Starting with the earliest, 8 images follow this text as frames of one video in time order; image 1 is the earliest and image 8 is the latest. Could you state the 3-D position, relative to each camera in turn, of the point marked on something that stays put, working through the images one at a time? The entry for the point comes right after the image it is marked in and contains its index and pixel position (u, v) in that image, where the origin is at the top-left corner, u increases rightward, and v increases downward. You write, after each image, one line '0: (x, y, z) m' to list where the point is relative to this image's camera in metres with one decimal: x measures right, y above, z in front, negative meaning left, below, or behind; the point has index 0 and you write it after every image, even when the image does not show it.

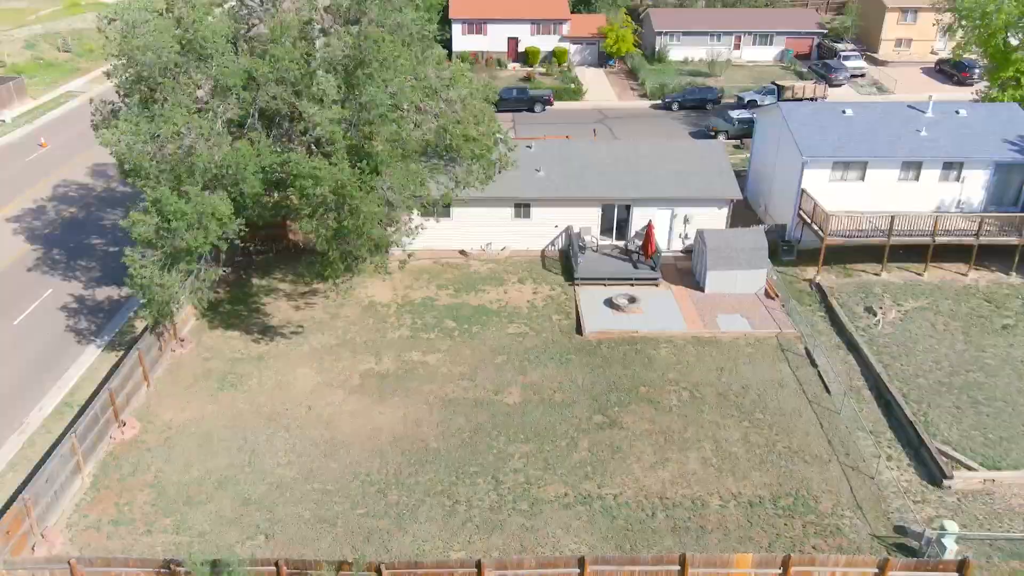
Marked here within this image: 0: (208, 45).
0: (-8.0, +6.4, +20.1) m
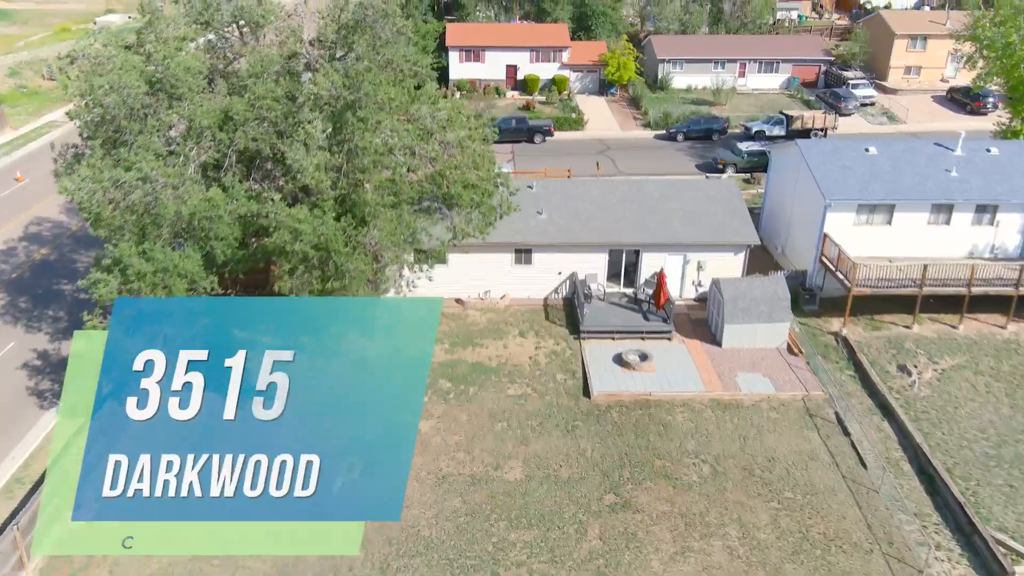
0: (-7.9, +4.9, +18.4) m
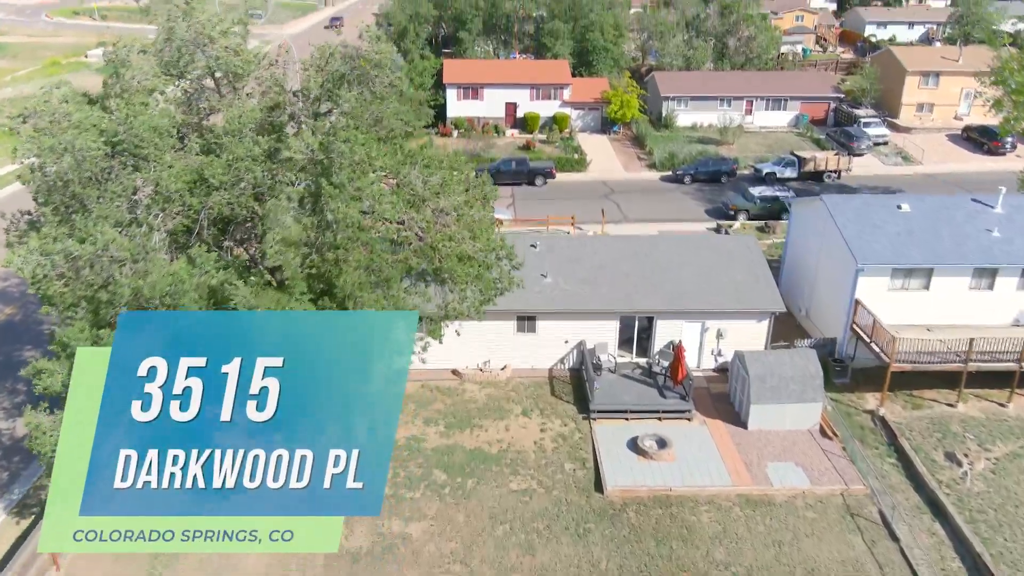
0: (-7.9, +3.1, +16.5) m
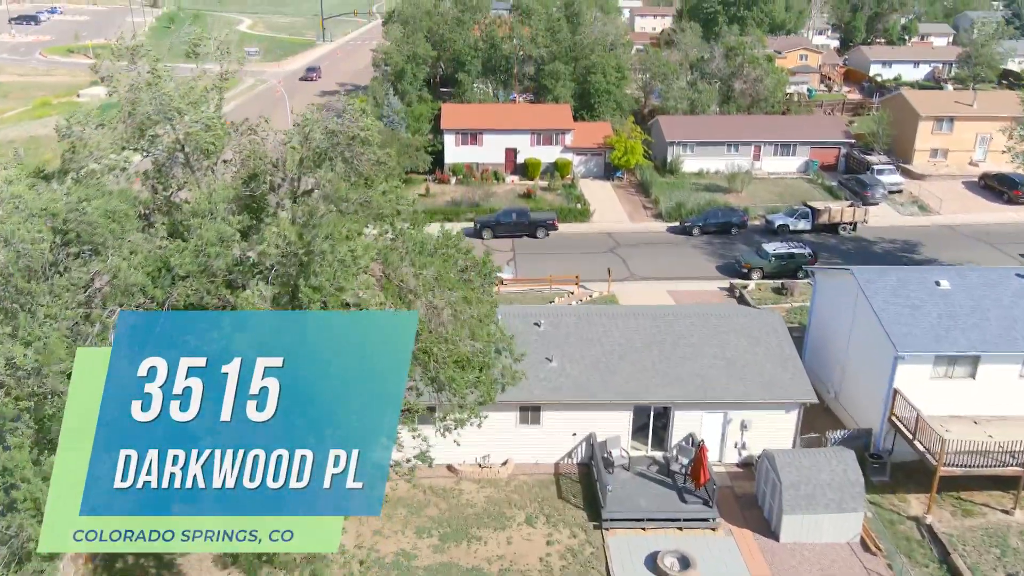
0: (-7.8, +1.1, +14.7) m
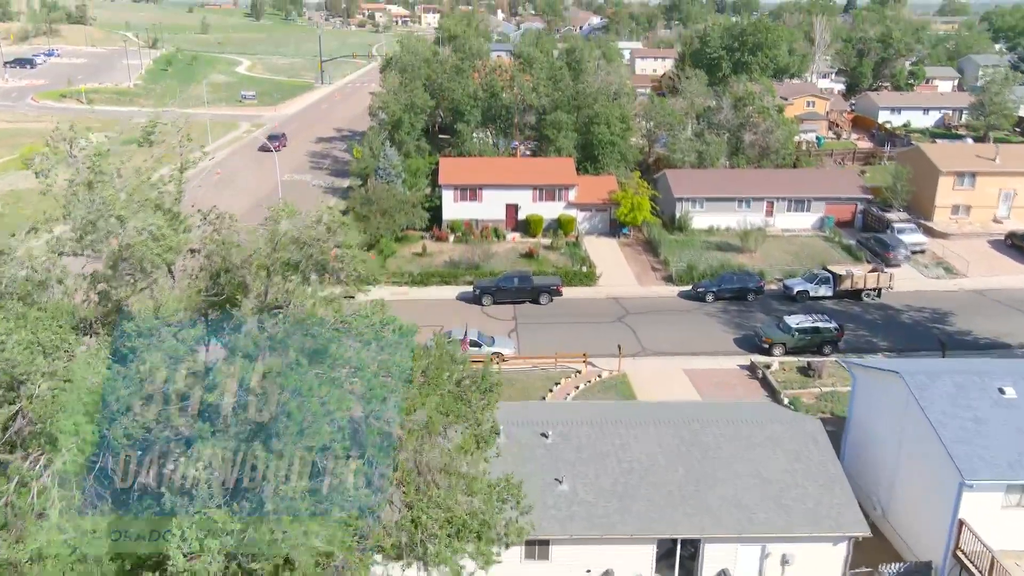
0: (-7.7, -1.1, +12.2) m
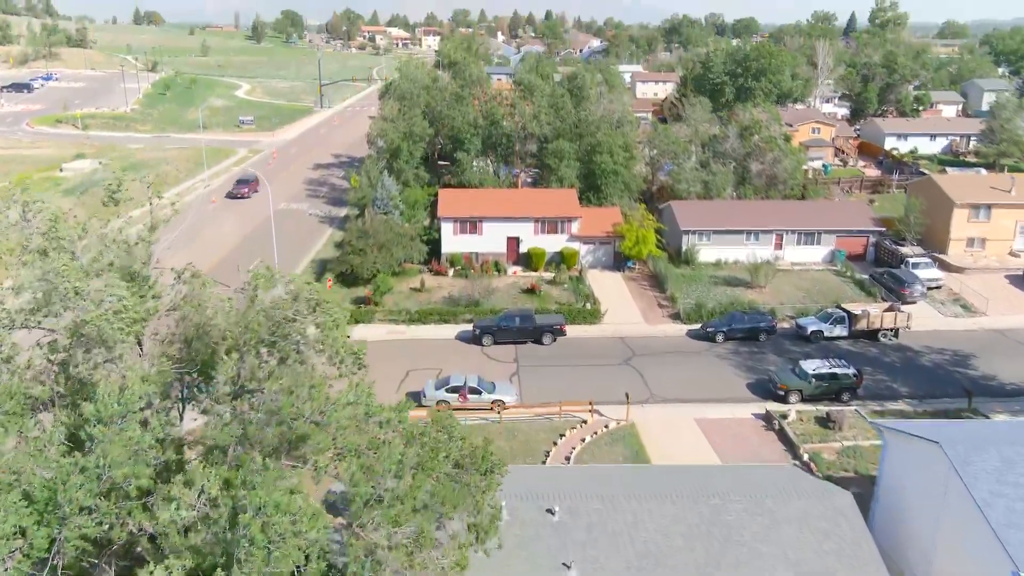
0: (-7.7, -2.3, +10.8) m
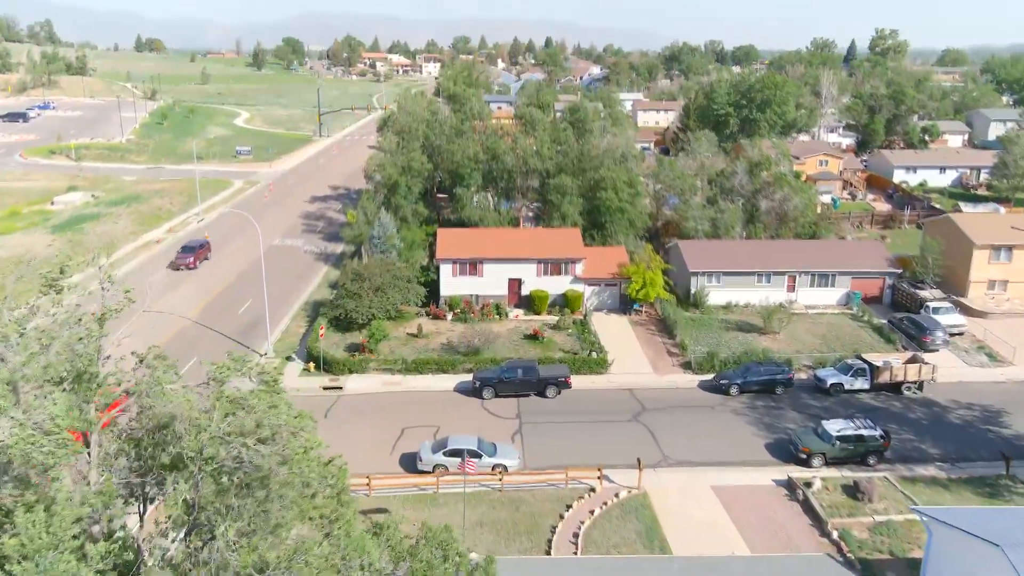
0: (-7.6, -3.7, +8.9) m
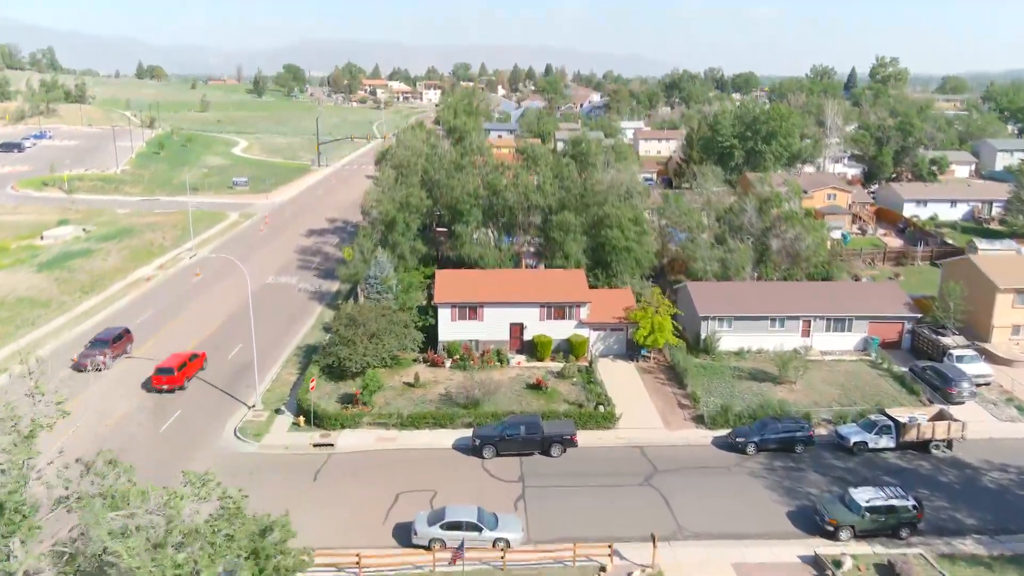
0: (-7.5, -5.0, +6.9) m
